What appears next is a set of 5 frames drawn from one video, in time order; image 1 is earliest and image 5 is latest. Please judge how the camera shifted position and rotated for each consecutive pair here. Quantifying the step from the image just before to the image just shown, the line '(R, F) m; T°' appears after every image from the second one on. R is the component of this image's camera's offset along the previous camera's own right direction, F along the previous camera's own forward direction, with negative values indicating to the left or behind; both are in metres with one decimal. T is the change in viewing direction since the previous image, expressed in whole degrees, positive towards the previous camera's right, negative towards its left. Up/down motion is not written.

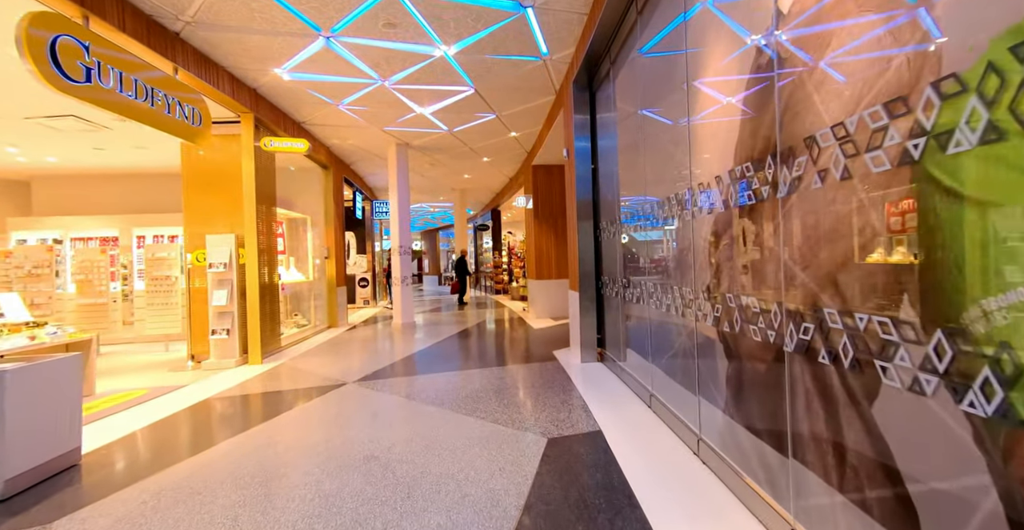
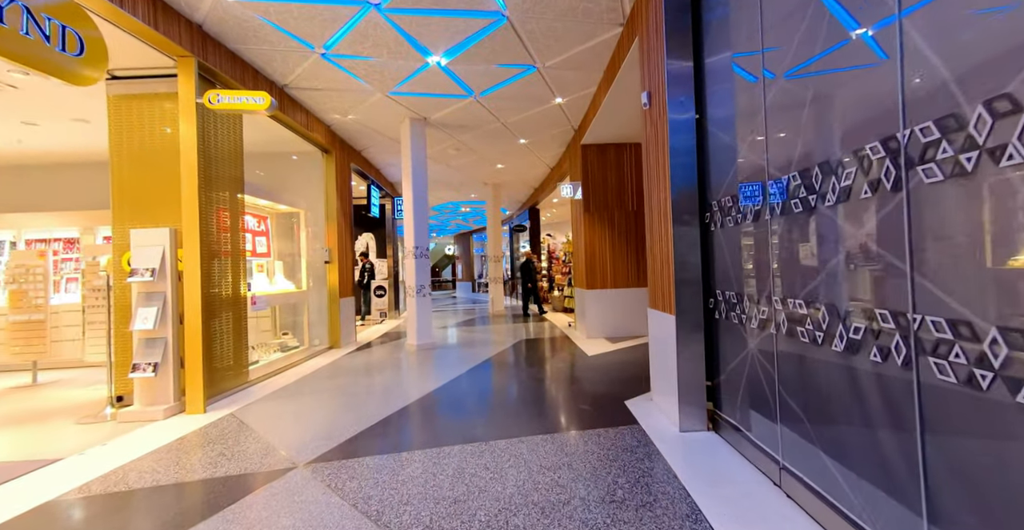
(-0.1, +1.9) m; -5°
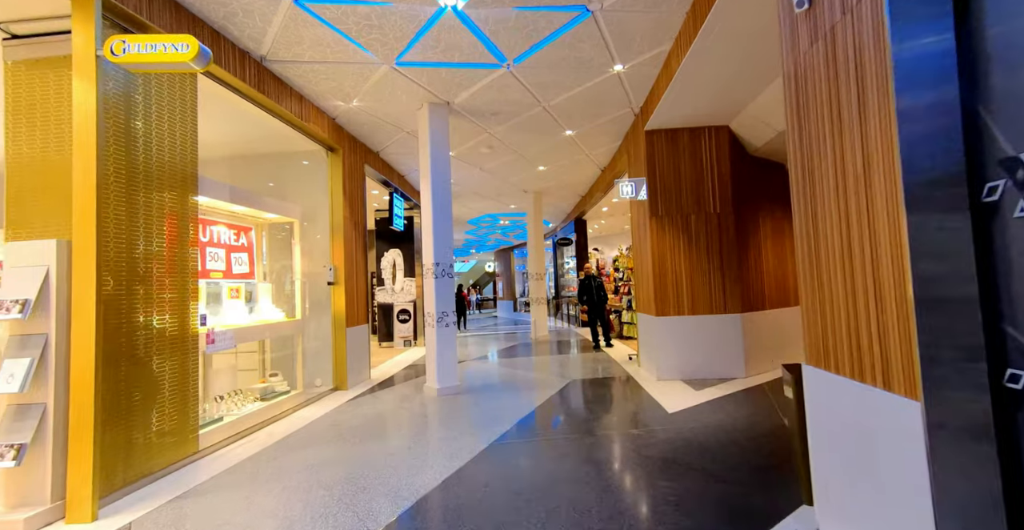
(0.0, +1.6) m; -5°
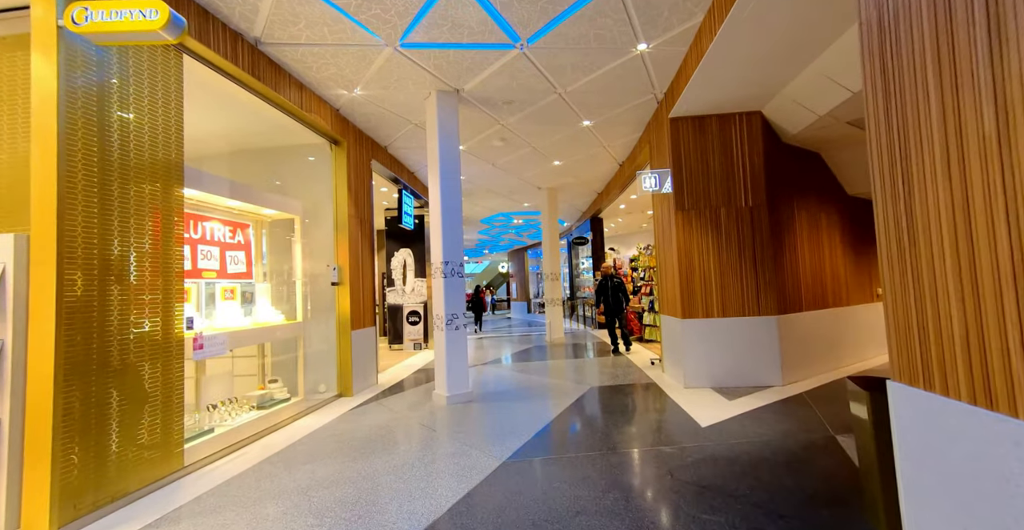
(0.0, +0.4) m; -2°
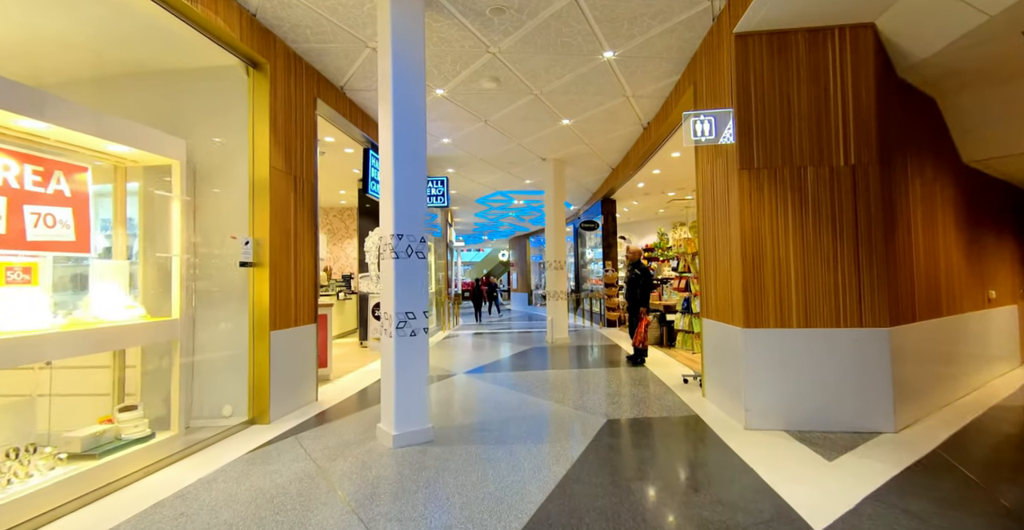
(+0.1, +1.7) m; 0°
